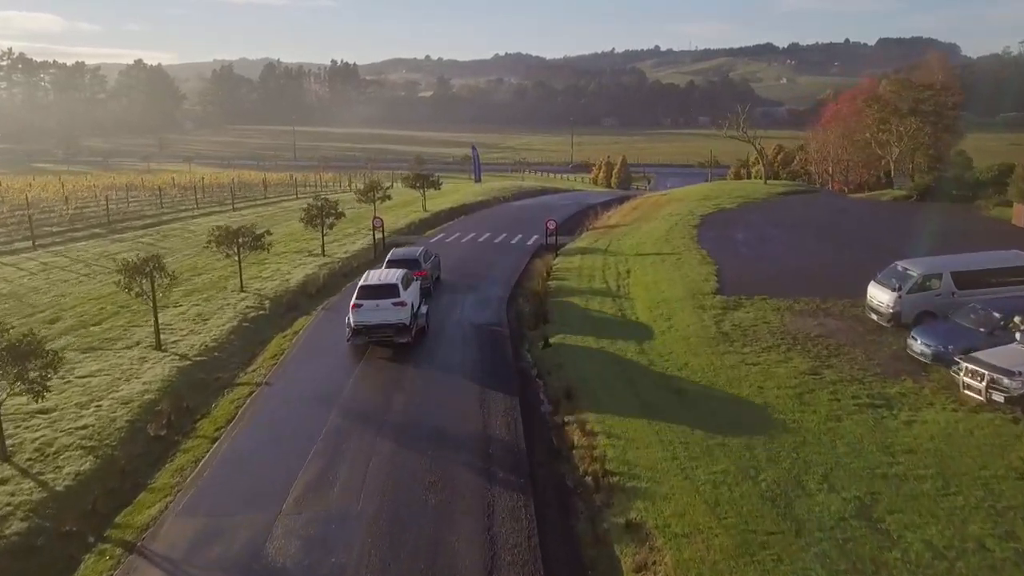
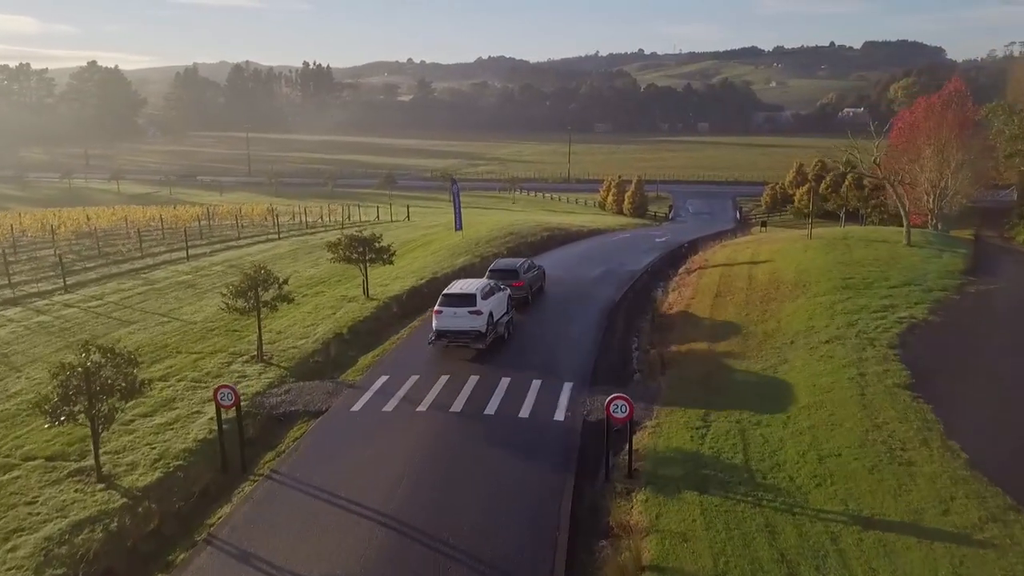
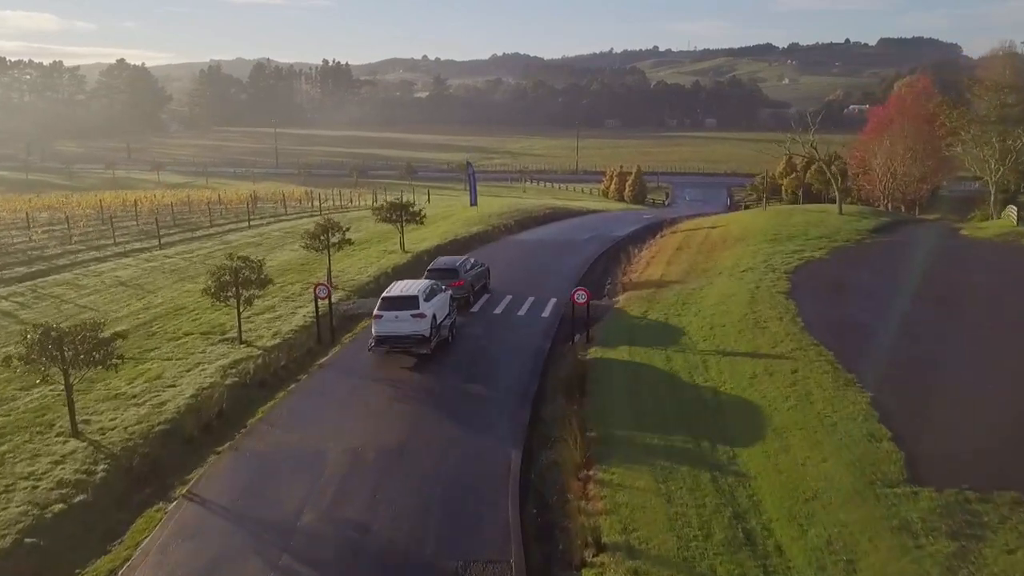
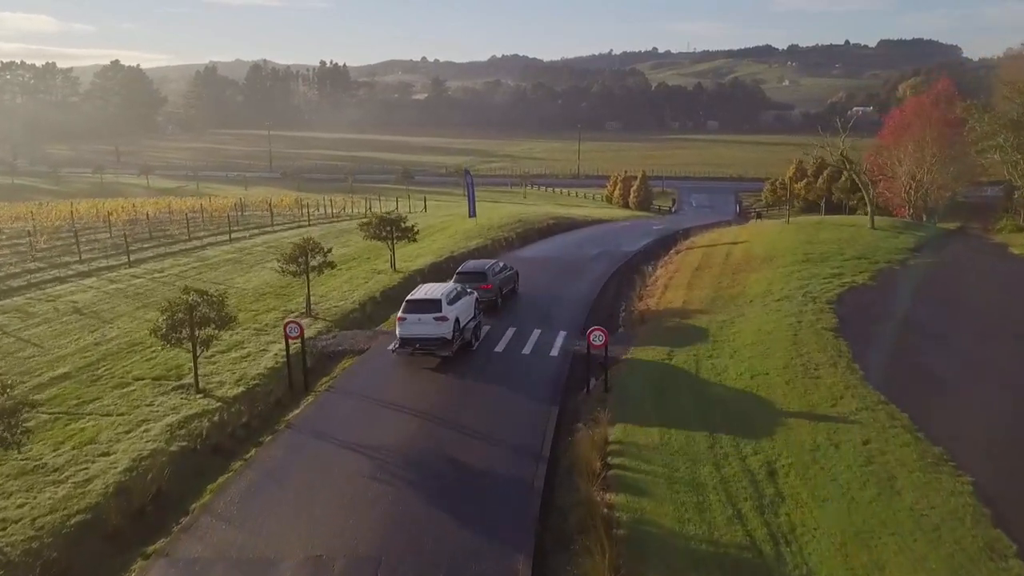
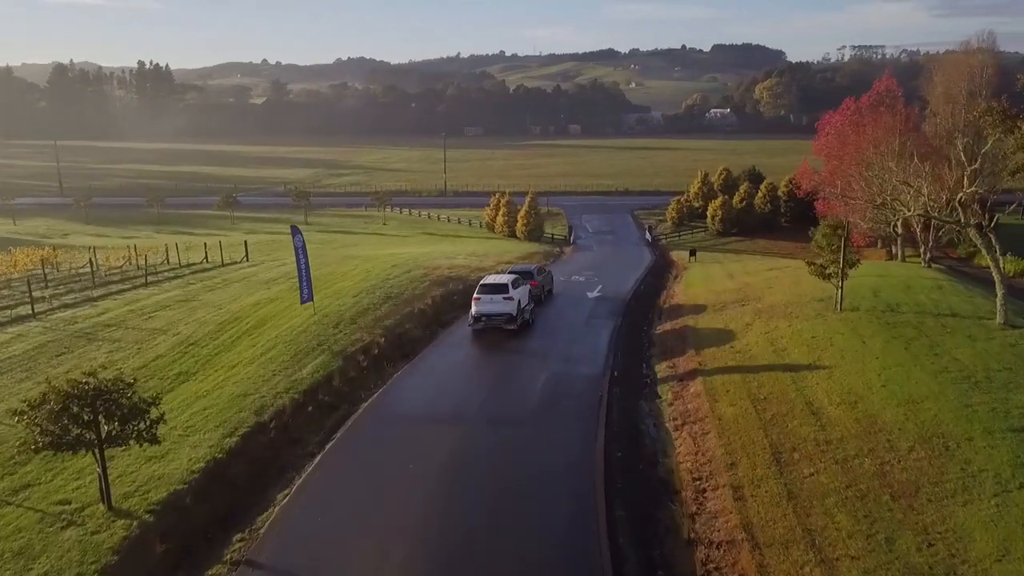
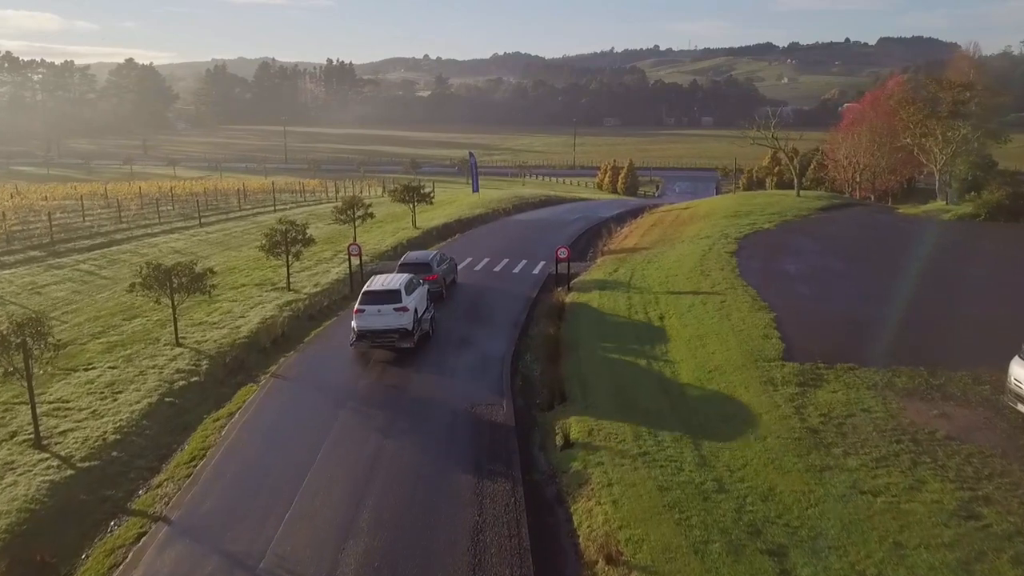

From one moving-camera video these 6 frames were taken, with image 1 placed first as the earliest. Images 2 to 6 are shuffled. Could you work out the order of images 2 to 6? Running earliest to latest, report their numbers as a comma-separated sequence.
6, 3, 4, 2, 5
